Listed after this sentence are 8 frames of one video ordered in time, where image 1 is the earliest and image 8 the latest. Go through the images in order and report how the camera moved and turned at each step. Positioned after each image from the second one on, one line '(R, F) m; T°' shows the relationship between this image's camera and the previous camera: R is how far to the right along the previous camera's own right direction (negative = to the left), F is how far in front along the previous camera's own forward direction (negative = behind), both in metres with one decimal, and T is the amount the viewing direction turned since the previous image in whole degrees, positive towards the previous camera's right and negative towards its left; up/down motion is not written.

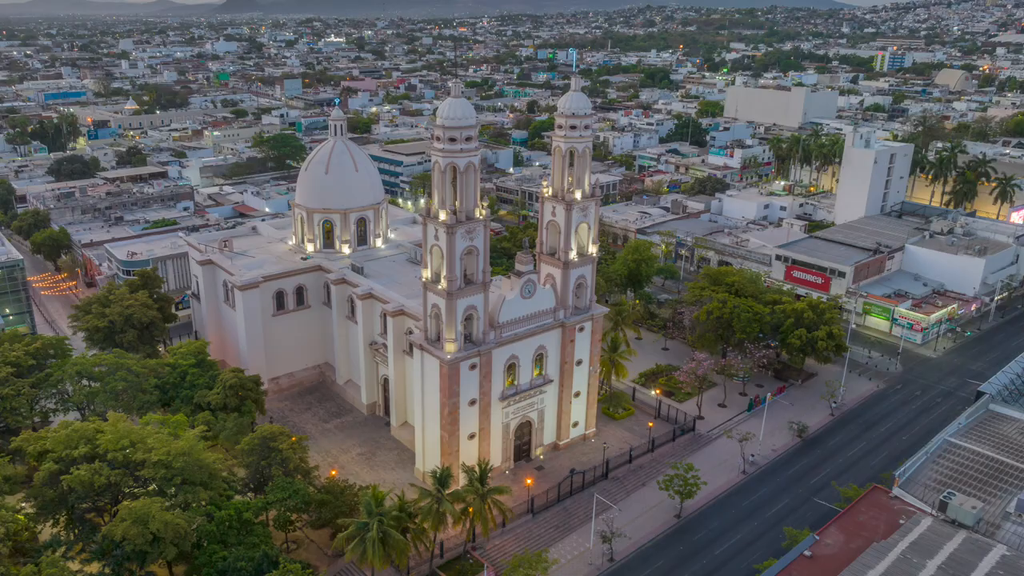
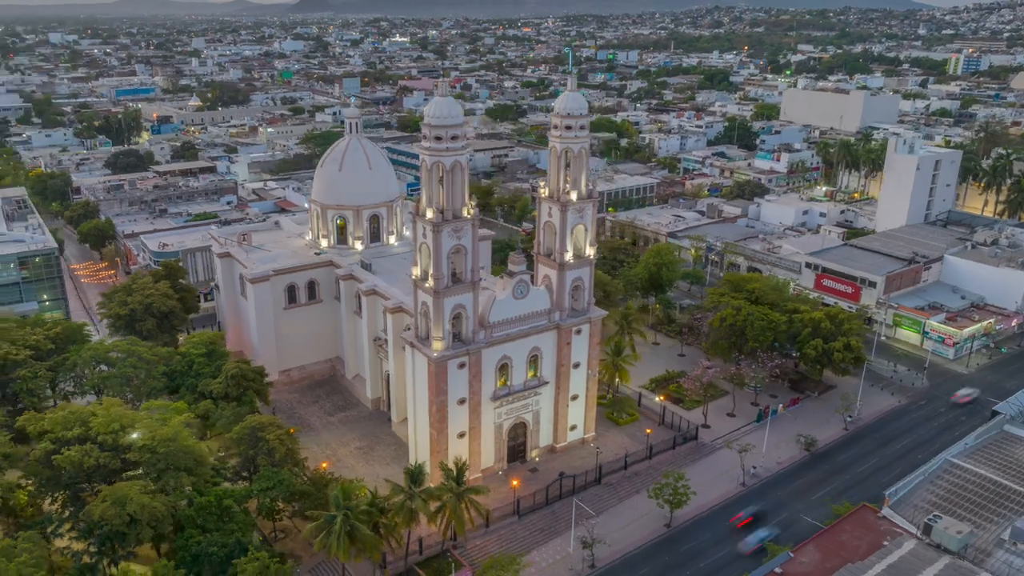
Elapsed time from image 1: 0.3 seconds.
(+3.4, +0.2) m; -4°
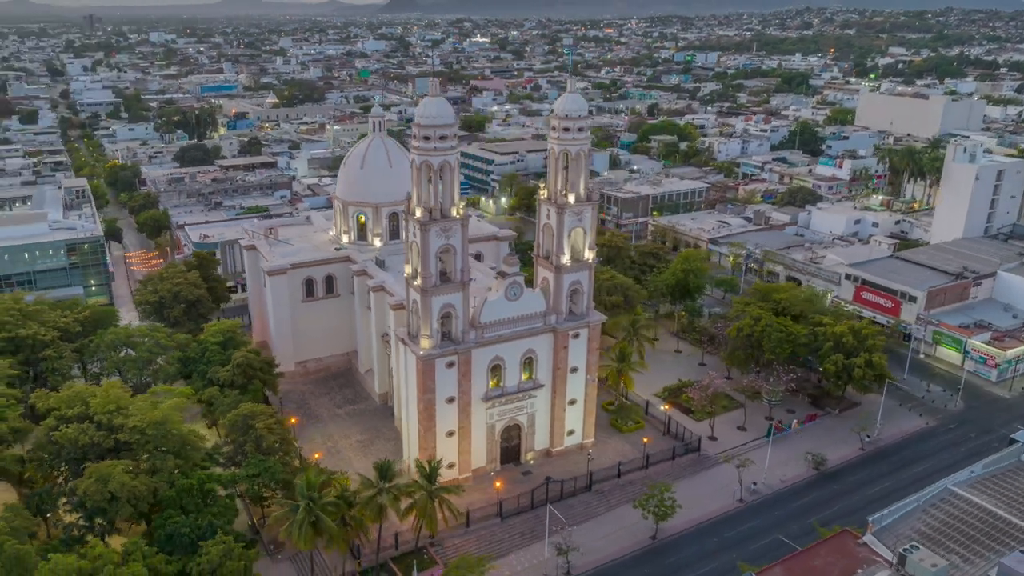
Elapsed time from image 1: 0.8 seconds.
(+4.2, +0.3) m; -6°
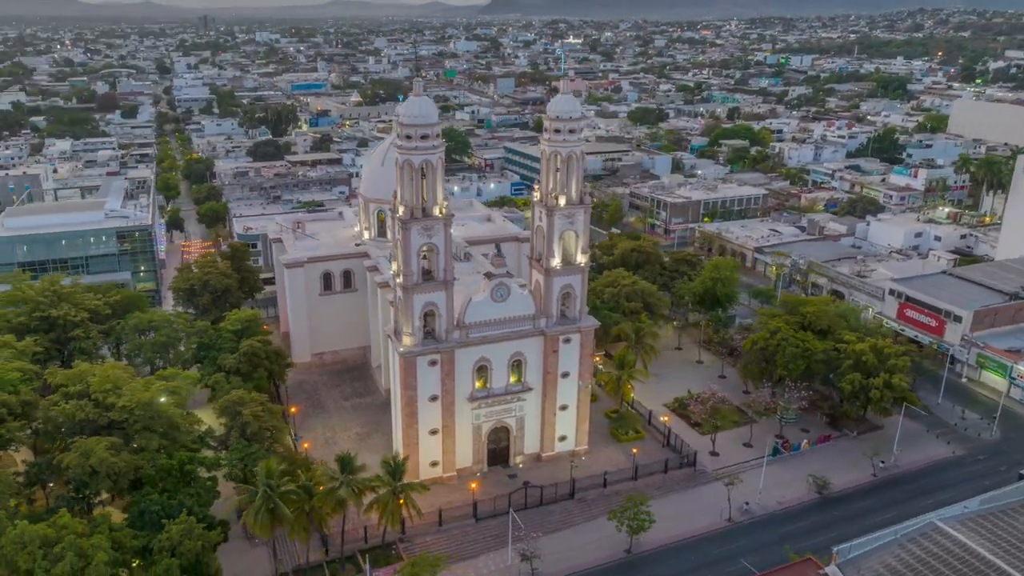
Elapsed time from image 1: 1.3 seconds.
(+5.1, +0.5) m; -7°
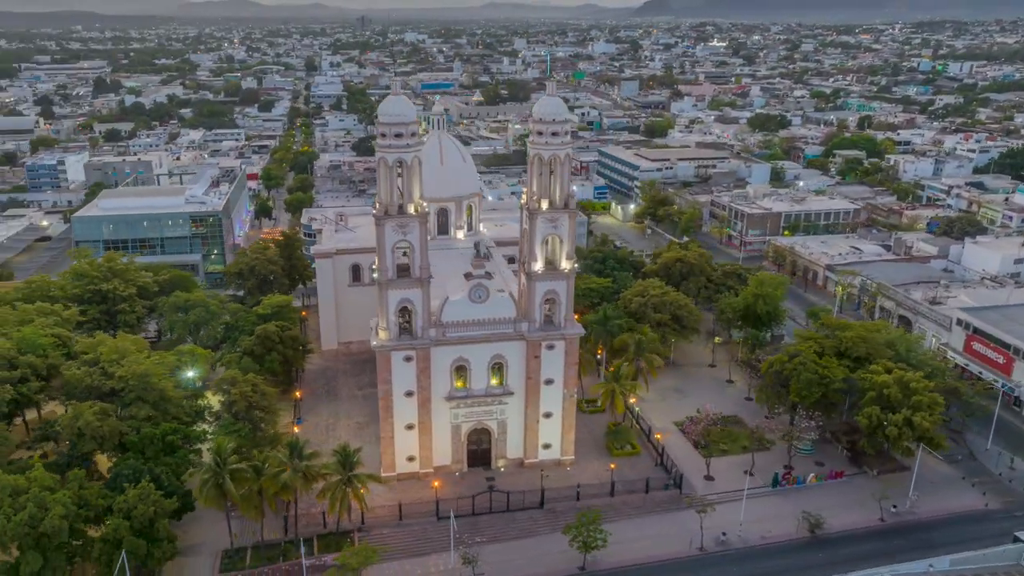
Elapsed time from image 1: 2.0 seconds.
(+7.7, +1.1) m; -10°
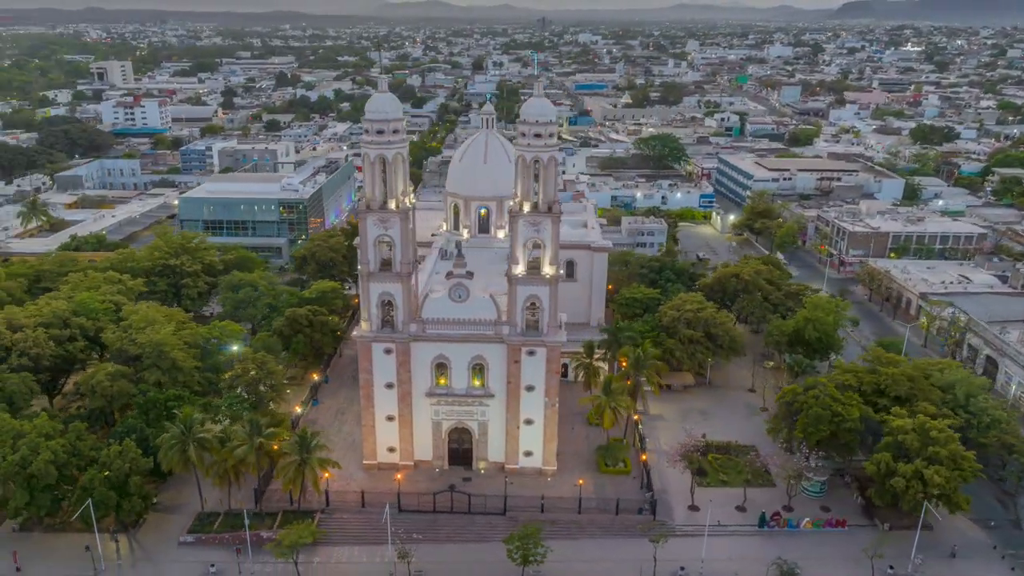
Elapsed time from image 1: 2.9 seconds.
(+9.1, +1.4) m; -12°
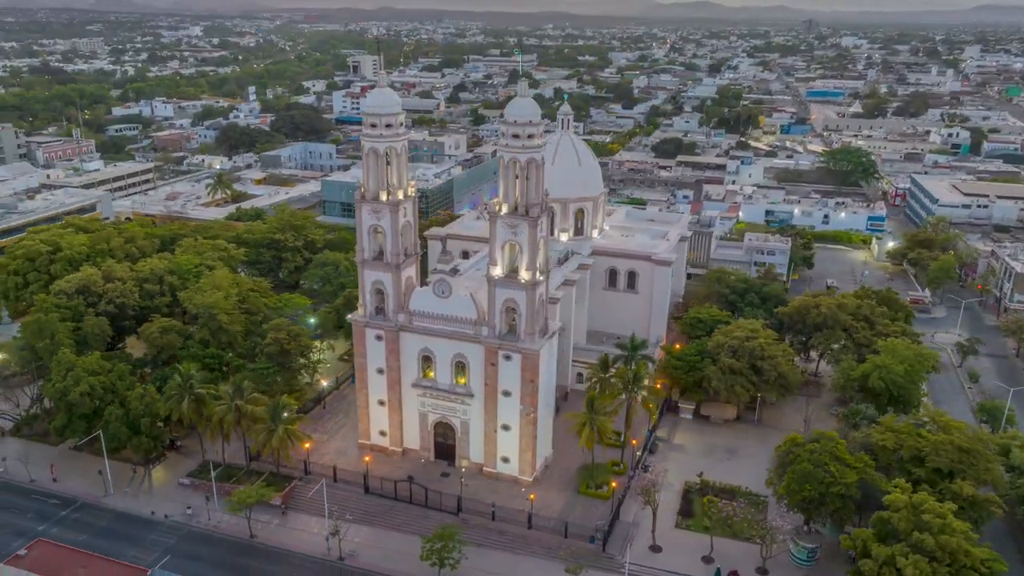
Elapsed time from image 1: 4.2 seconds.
(+12.3, +2.5) m; -17°
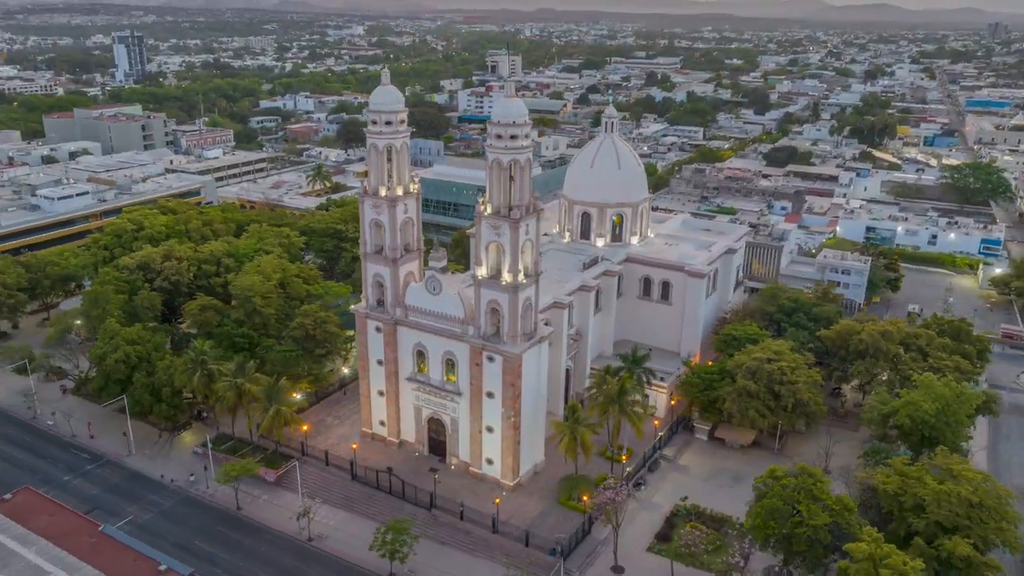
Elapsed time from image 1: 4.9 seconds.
(+7.5, +1.1) m; -10°
